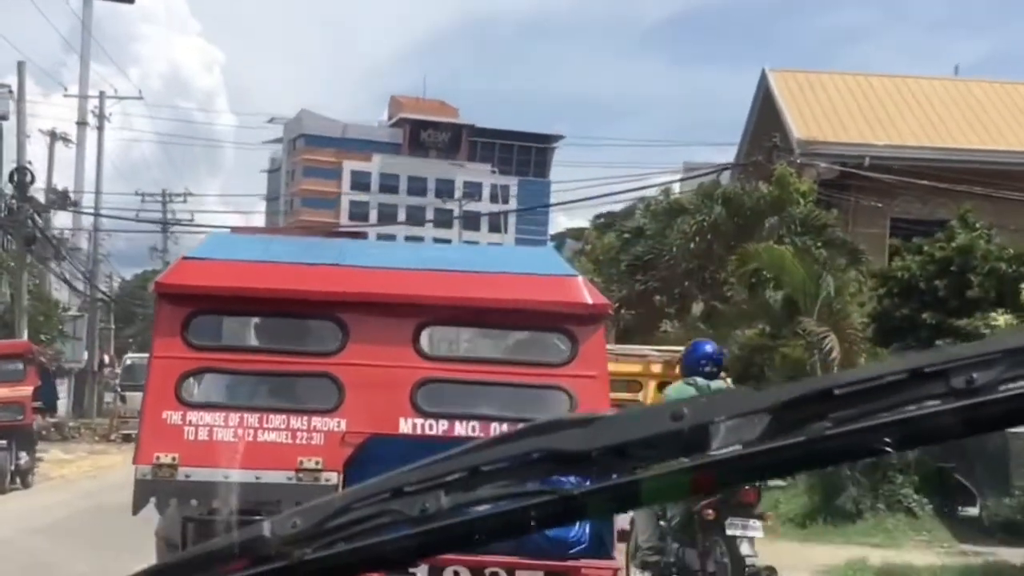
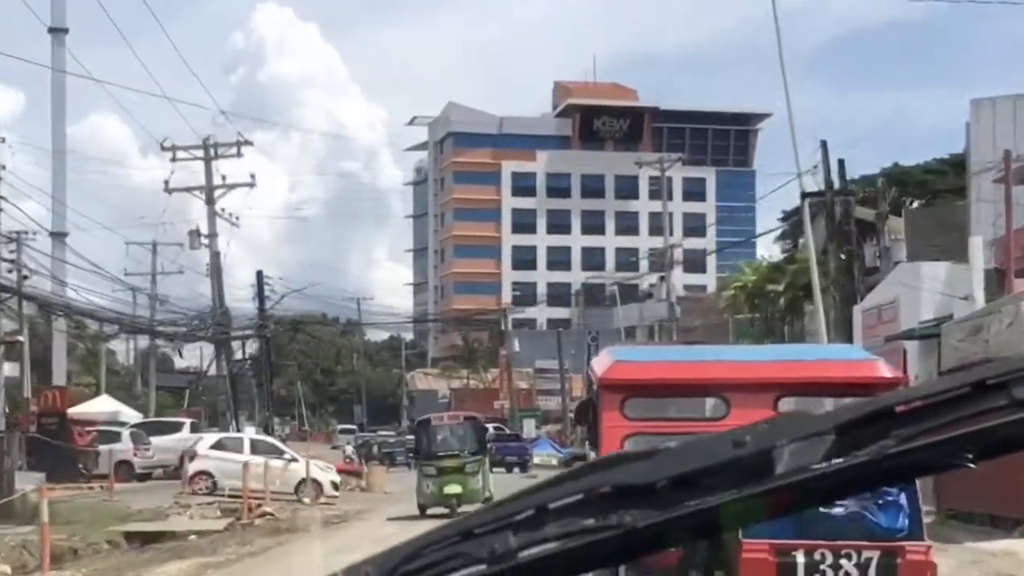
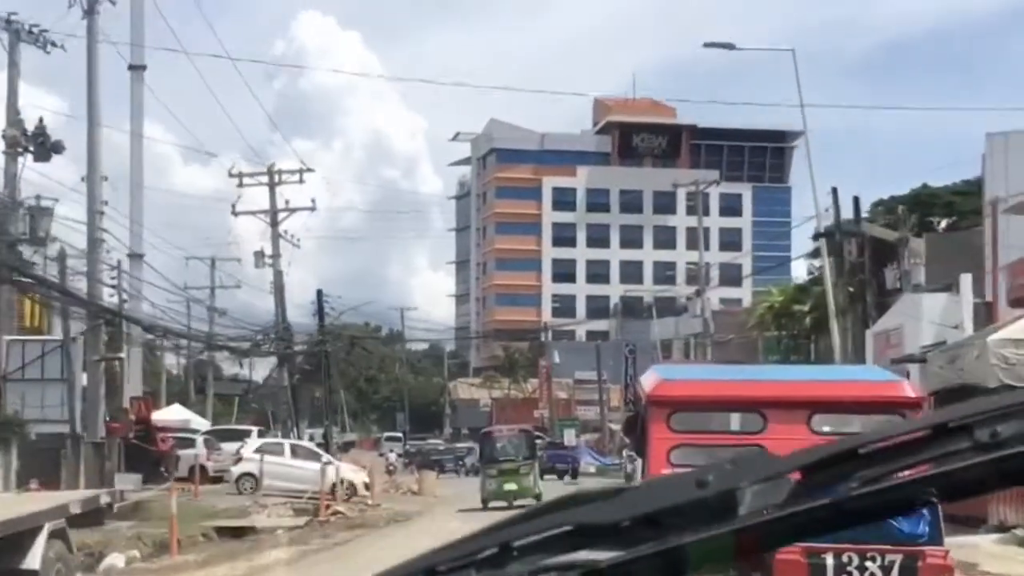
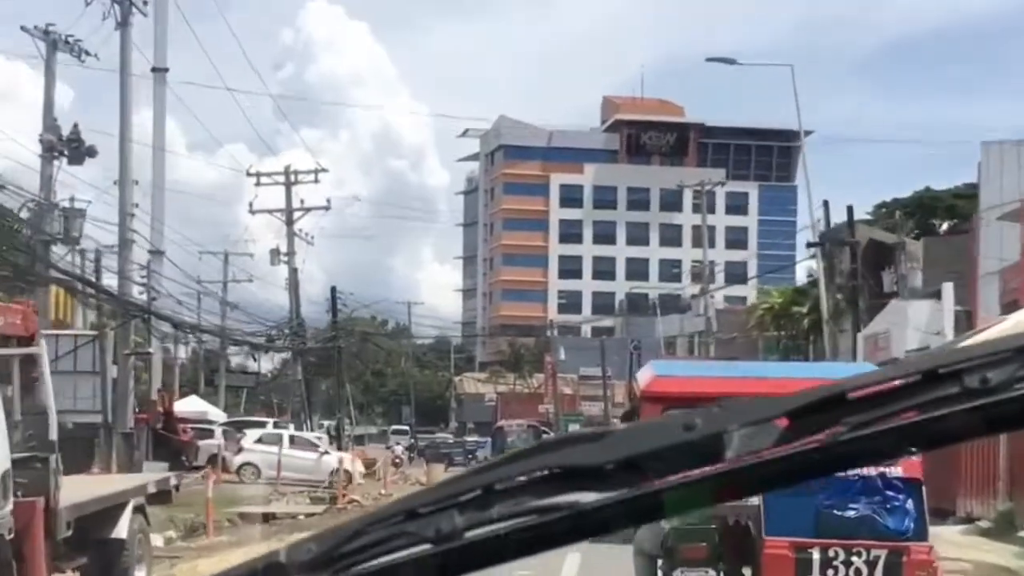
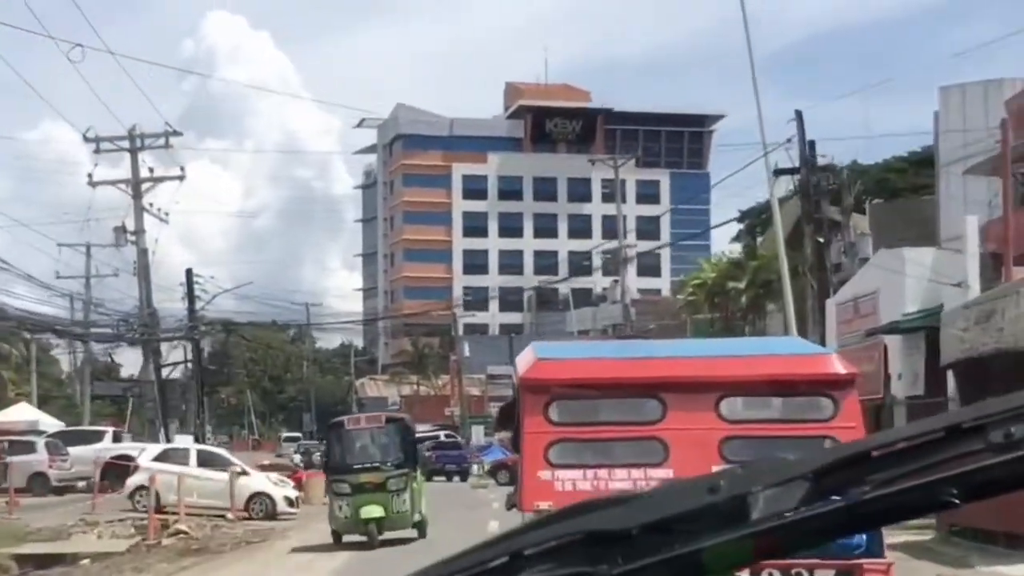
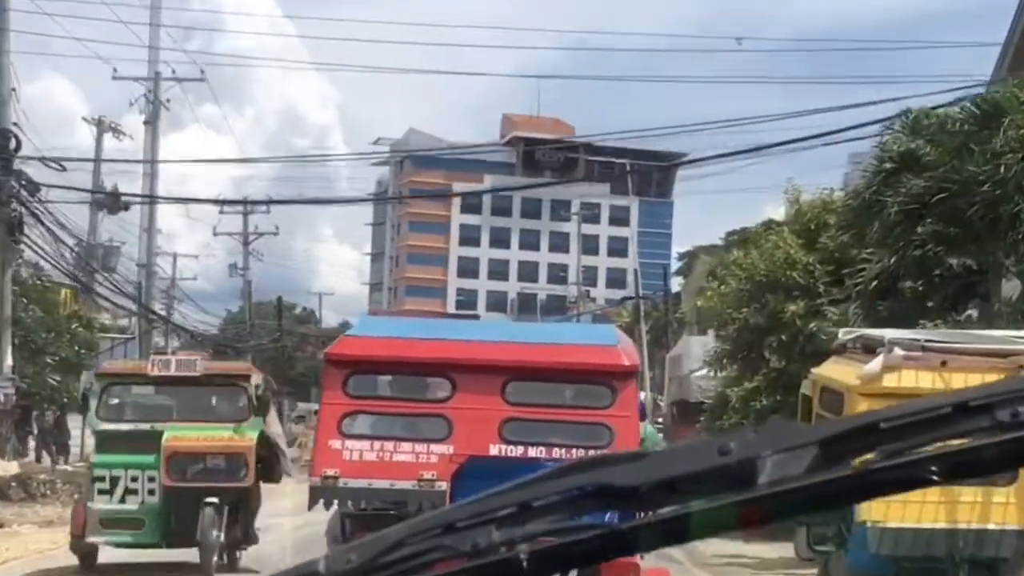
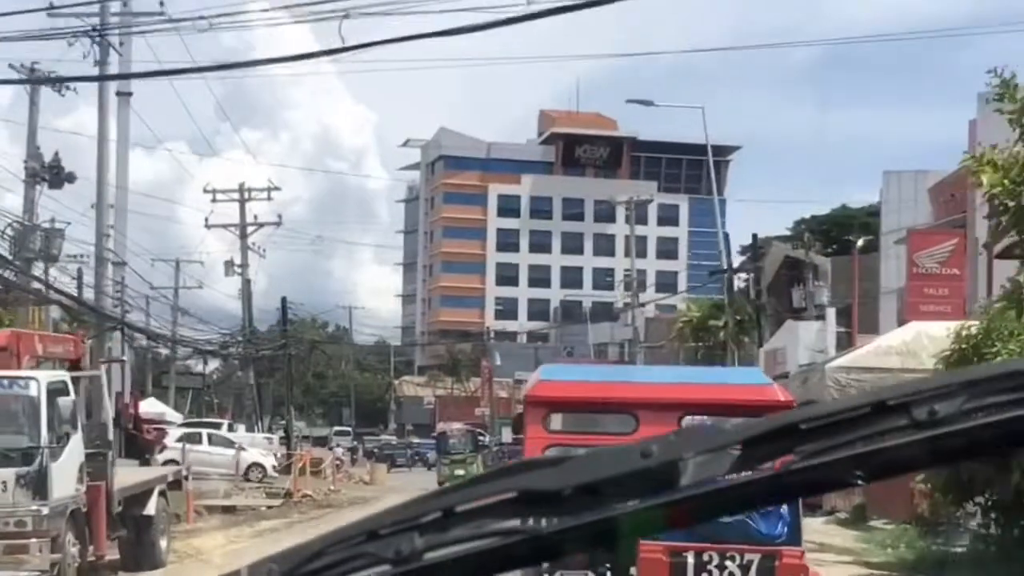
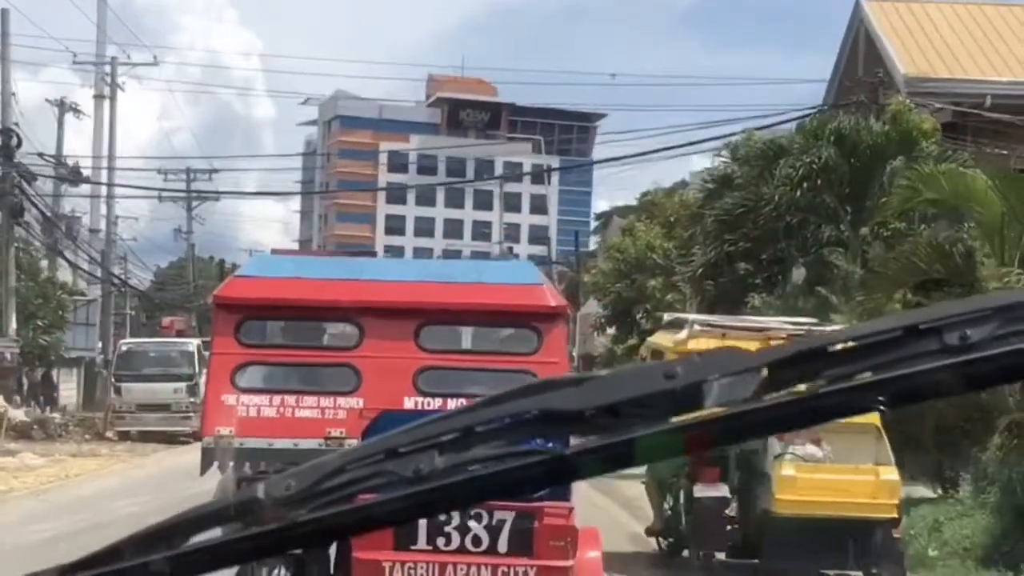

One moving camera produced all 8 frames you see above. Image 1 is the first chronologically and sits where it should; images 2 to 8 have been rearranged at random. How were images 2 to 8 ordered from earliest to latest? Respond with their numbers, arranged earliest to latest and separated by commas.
8, 6, 7, 4, 3, 2, 5
